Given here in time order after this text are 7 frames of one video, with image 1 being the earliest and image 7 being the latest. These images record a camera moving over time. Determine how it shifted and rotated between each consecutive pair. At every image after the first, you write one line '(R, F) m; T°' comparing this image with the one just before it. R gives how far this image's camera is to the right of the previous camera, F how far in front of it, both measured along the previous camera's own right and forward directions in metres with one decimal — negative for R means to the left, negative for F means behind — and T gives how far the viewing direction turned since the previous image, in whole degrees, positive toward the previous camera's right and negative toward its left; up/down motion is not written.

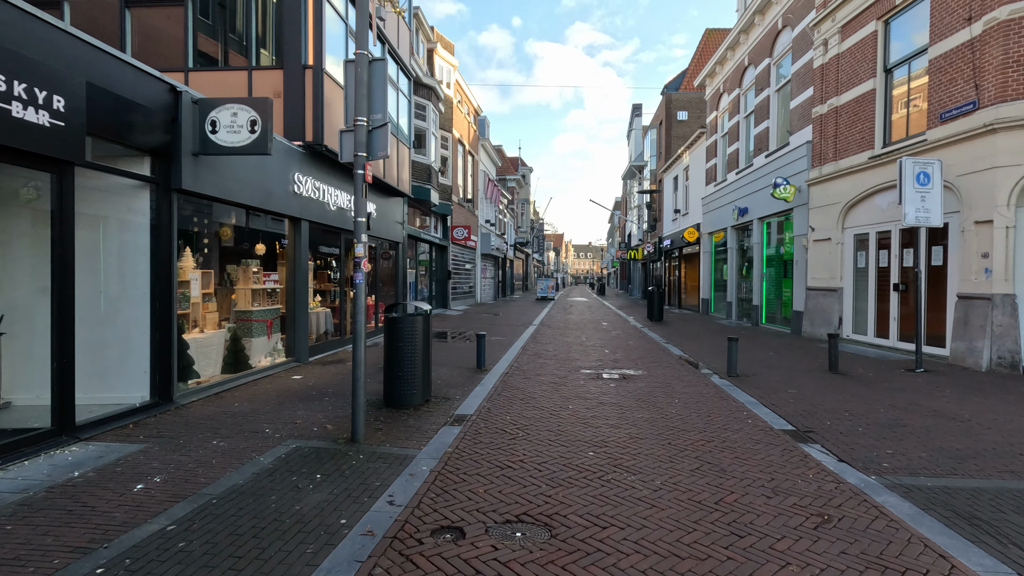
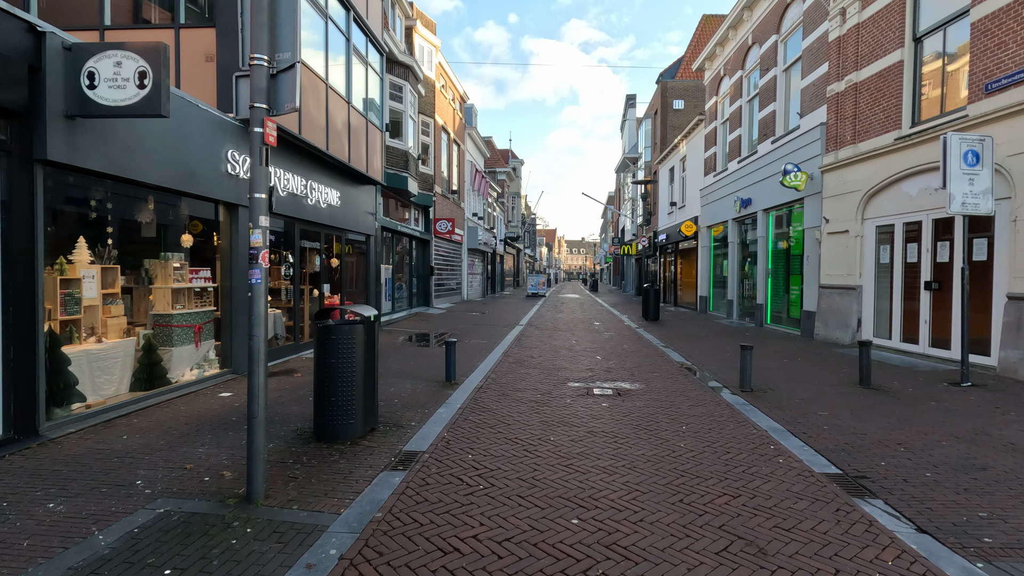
(+0.3, +1.3) m; +1°
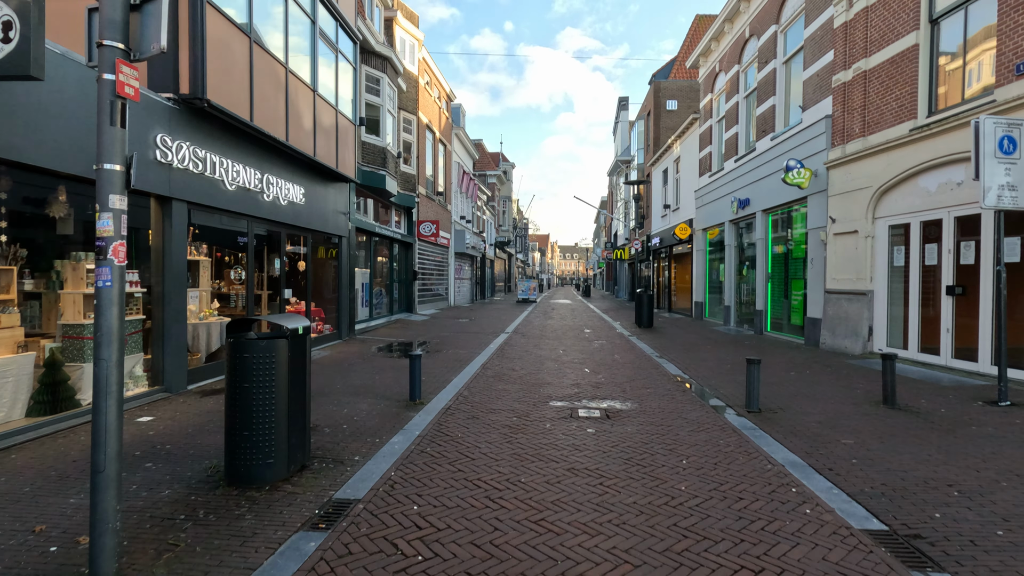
(+0.2, +0.9) m; +1°
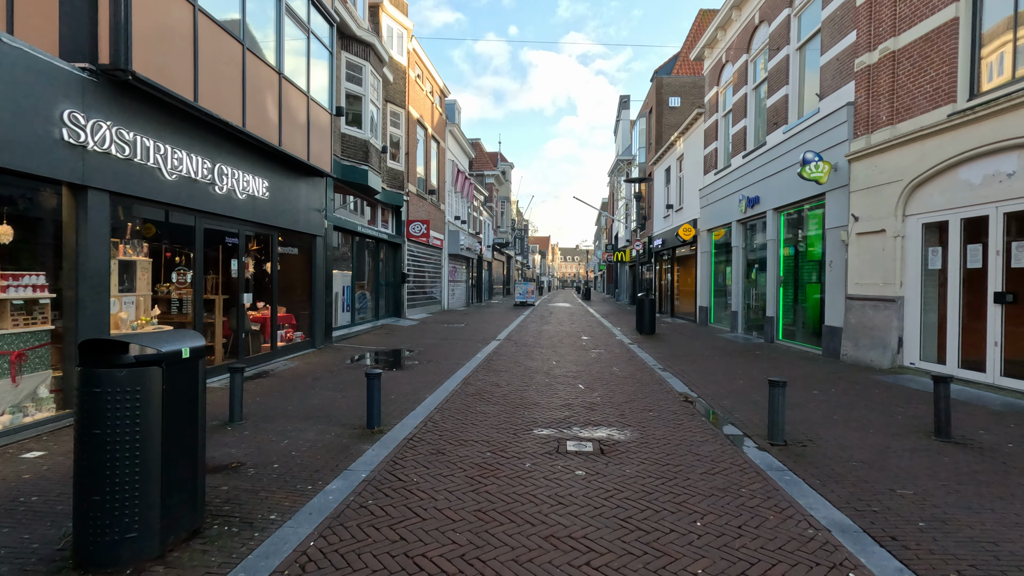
(+0.2, +1.0) m; 0°
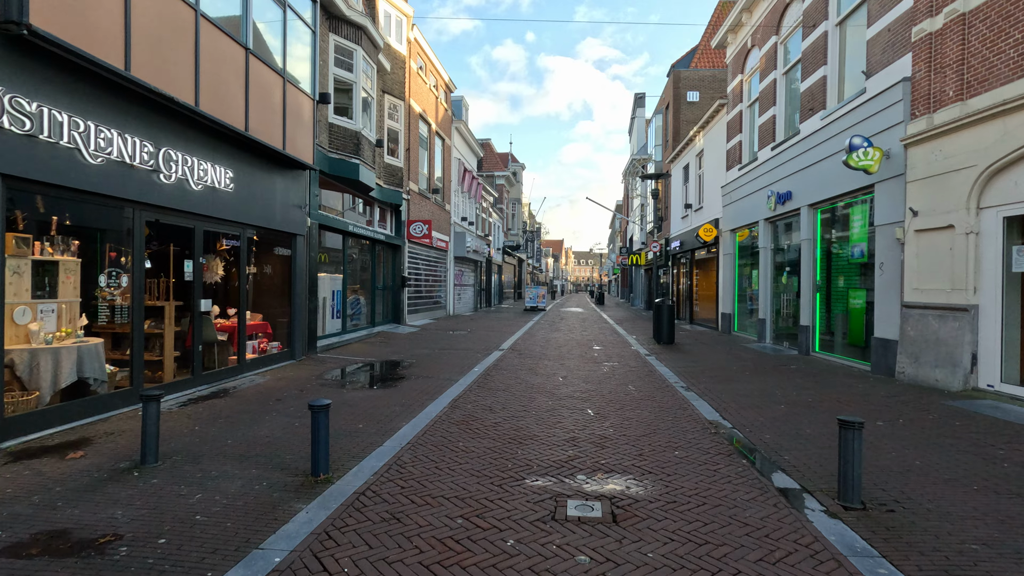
(+0.2, +1.3) m; -1°
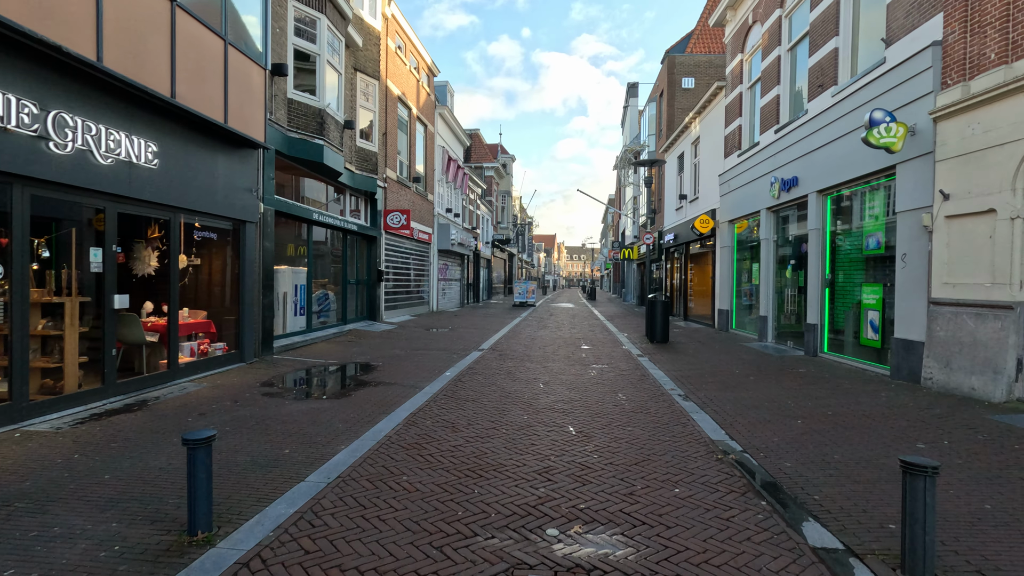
(+0.3, +1.1) m; +1°
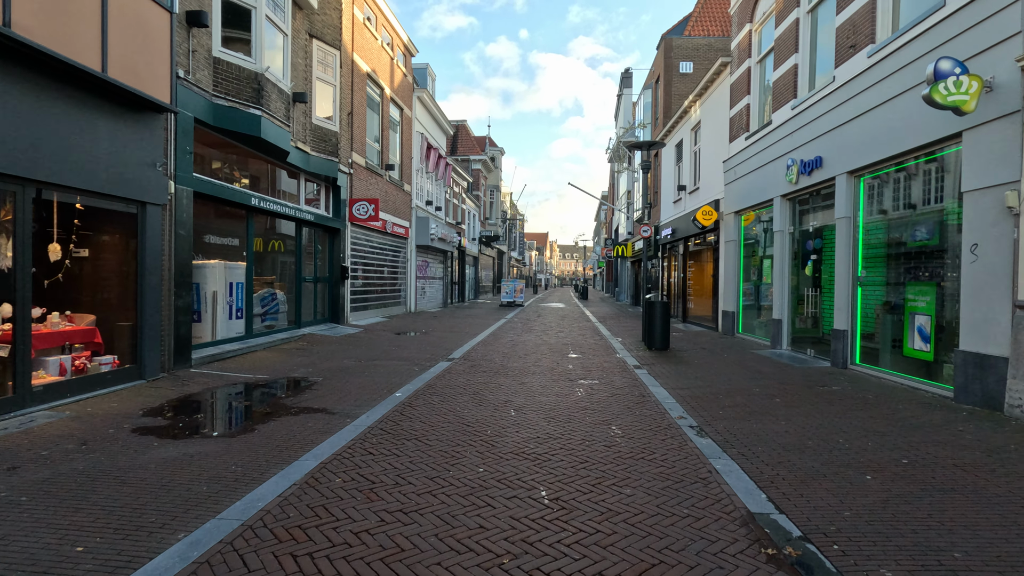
(+0.3, +1.8) m; +1°
